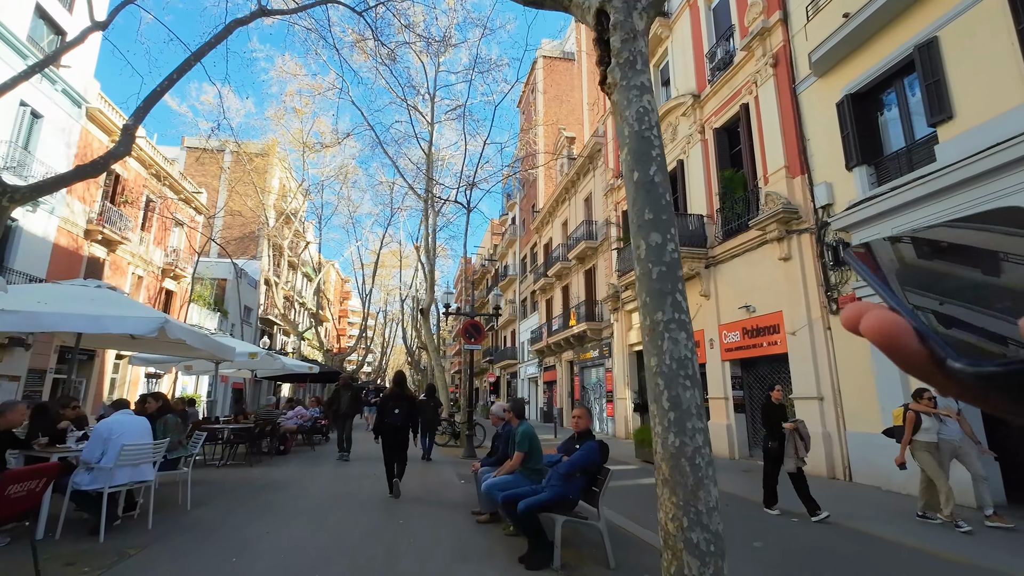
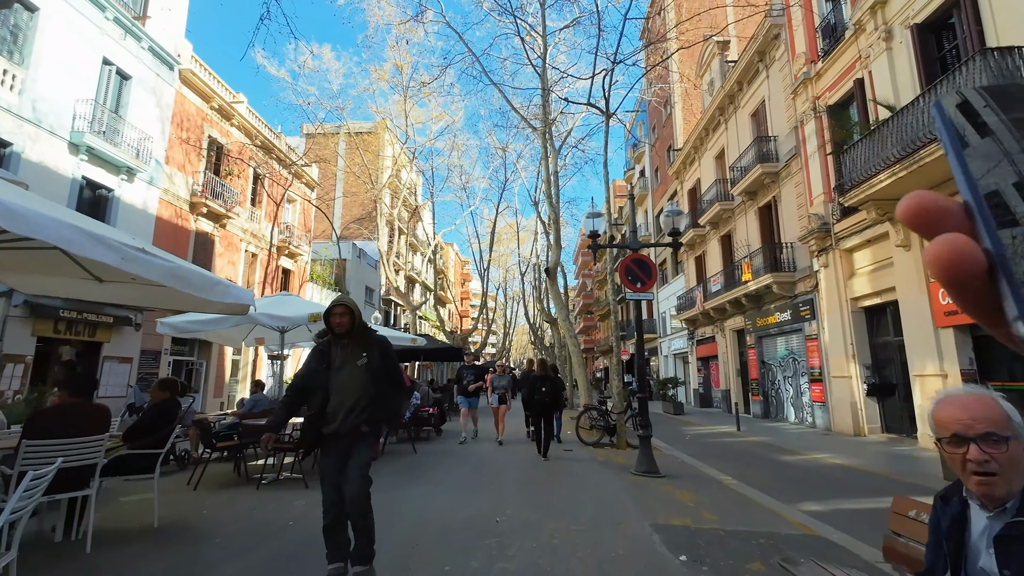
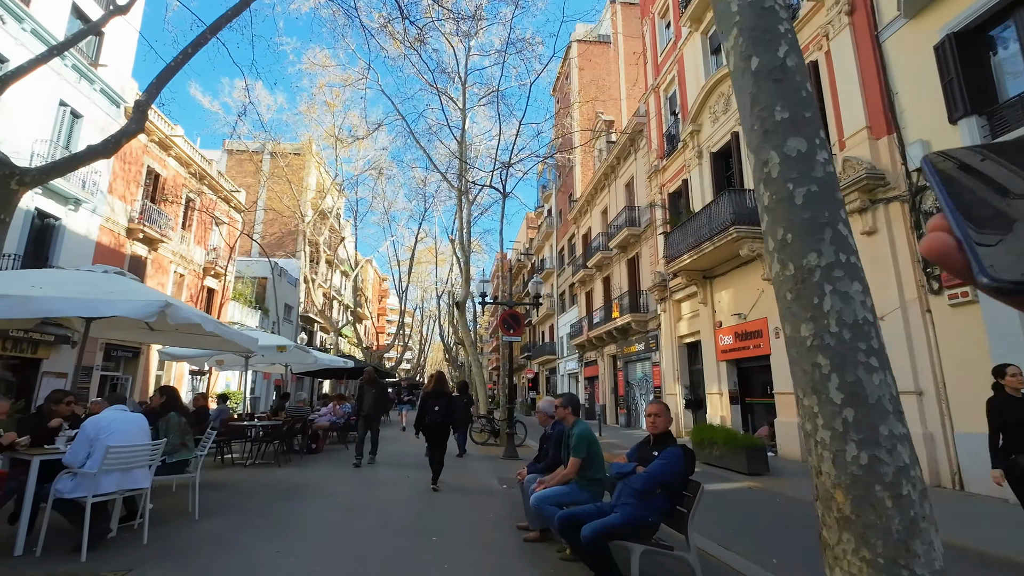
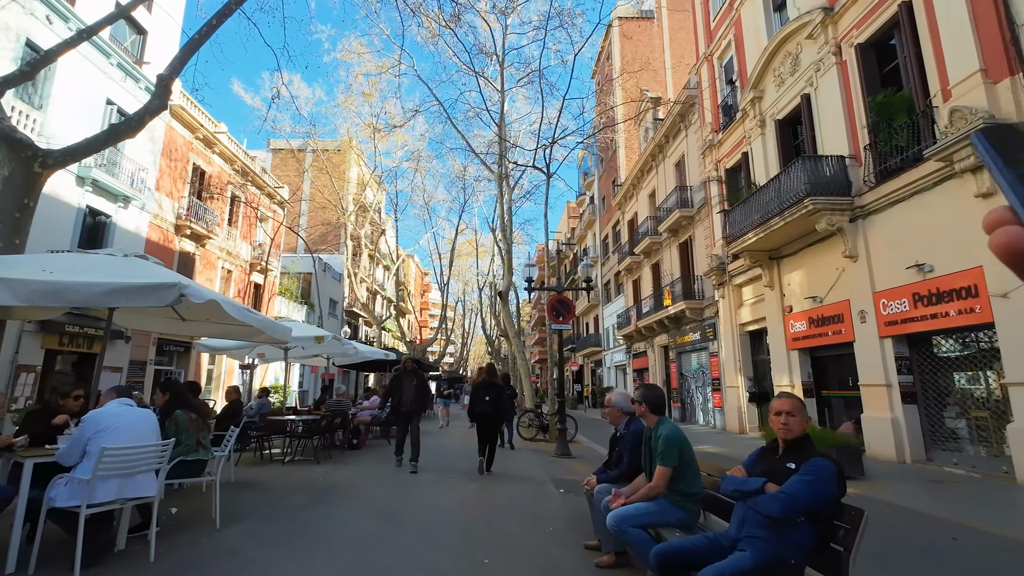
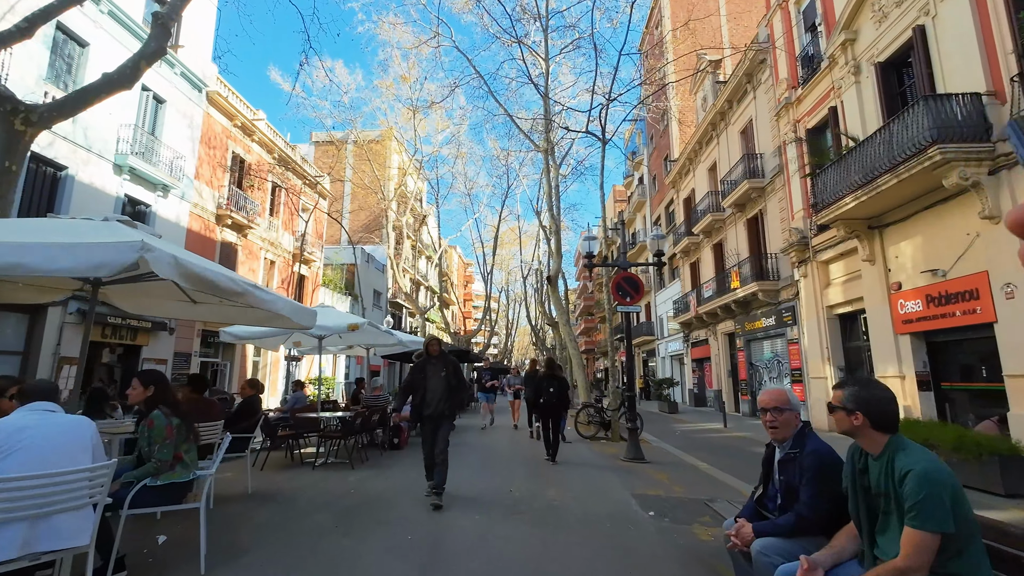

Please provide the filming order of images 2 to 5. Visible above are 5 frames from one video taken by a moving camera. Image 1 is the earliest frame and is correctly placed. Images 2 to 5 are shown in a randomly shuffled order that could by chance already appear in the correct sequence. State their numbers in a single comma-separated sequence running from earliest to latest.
3, 4, 5, 2
